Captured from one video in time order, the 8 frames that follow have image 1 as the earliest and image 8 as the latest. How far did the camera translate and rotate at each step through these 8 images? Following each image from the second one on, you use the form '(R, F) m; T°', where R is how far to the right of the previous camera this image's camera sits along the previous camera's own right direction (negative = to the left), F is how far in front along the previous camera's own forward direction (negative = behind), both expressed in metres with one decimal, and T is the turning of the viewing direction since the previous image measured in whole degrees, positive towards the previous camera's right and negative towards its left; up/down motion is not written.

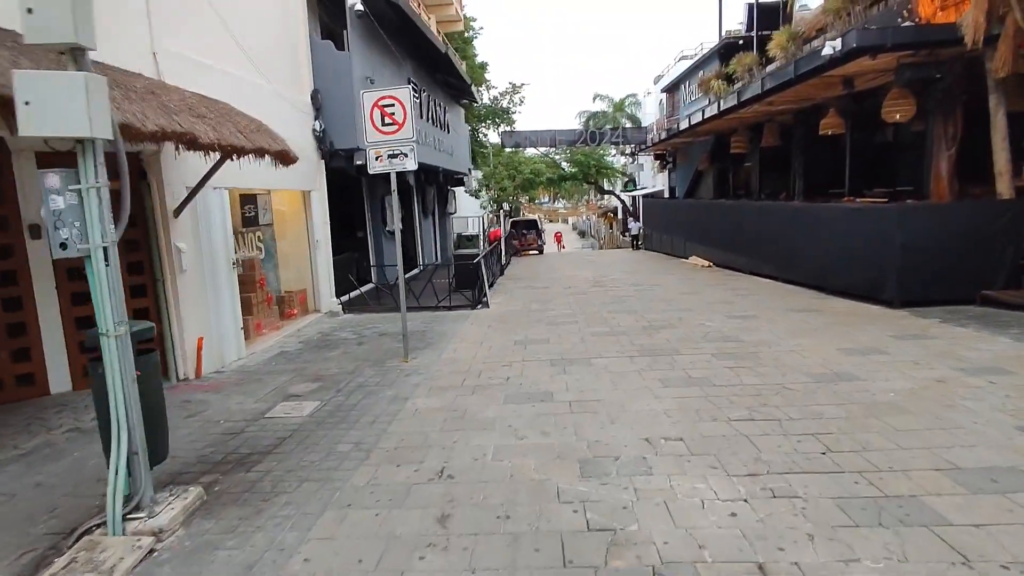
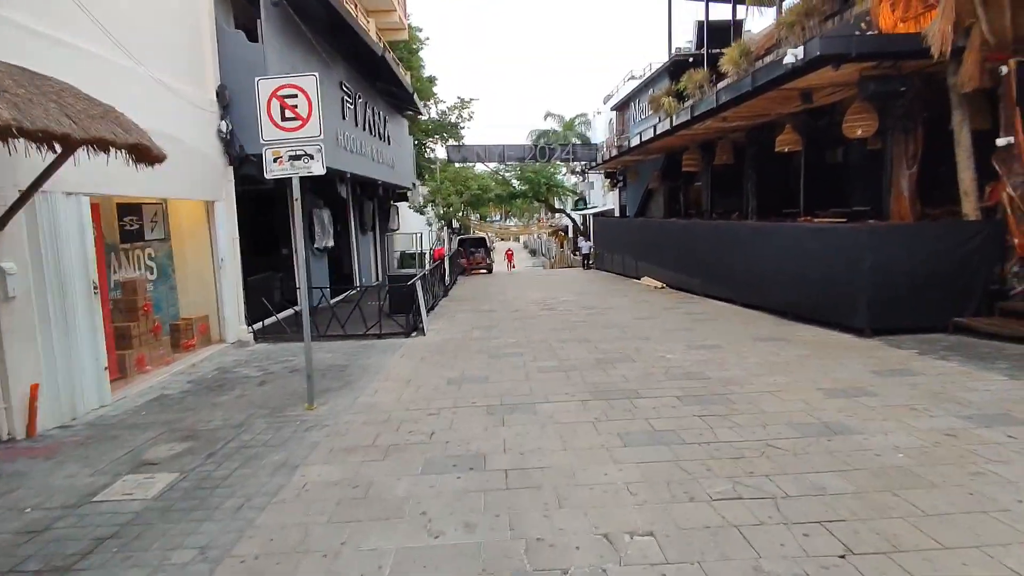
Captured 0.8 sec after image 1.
(+0.2, +1.0) m; +5°
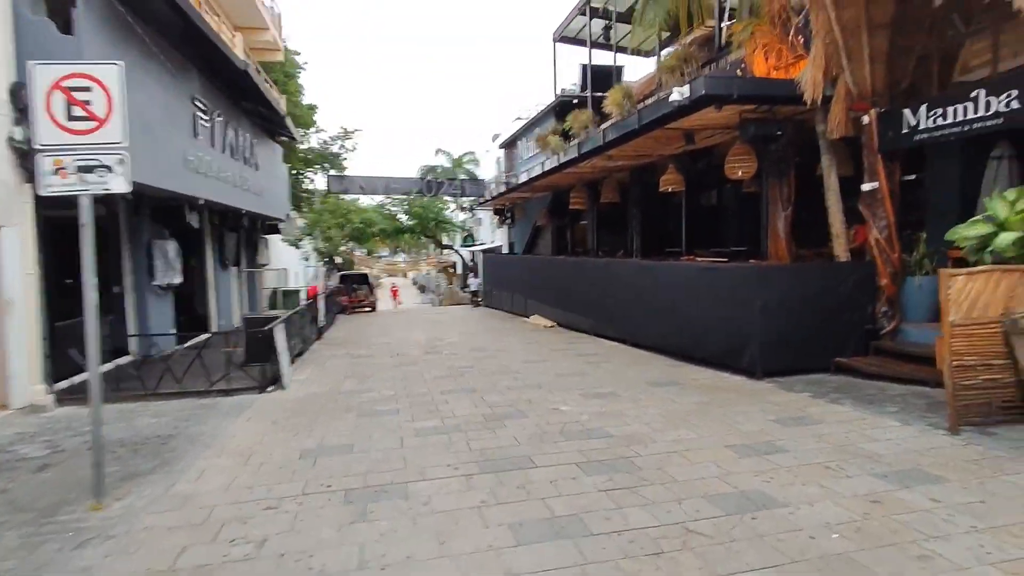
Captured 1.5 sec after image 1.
(+0.2, +0.9) m; +11°
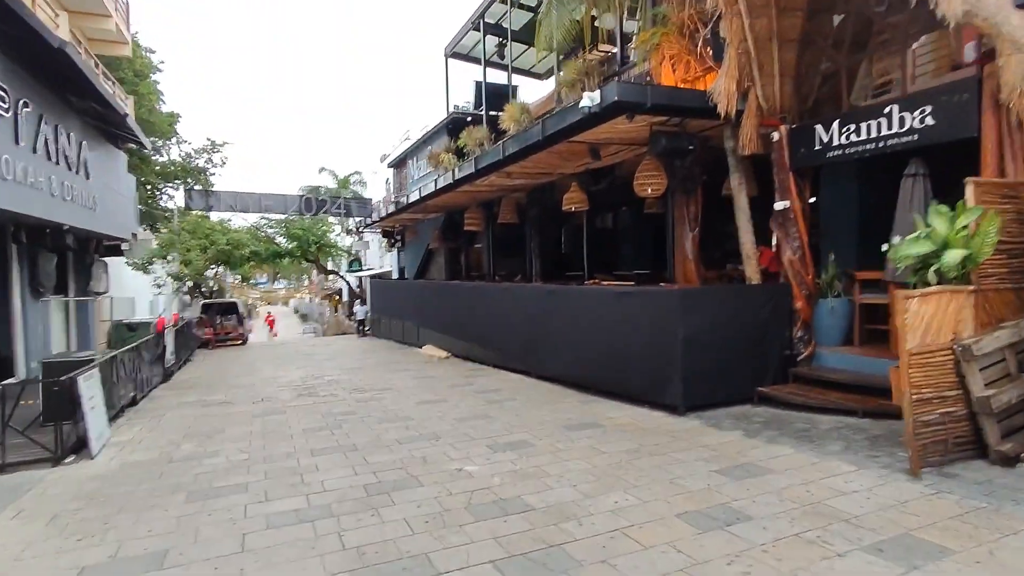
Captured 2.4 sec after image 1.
(0.0, +1.2) m; +11°
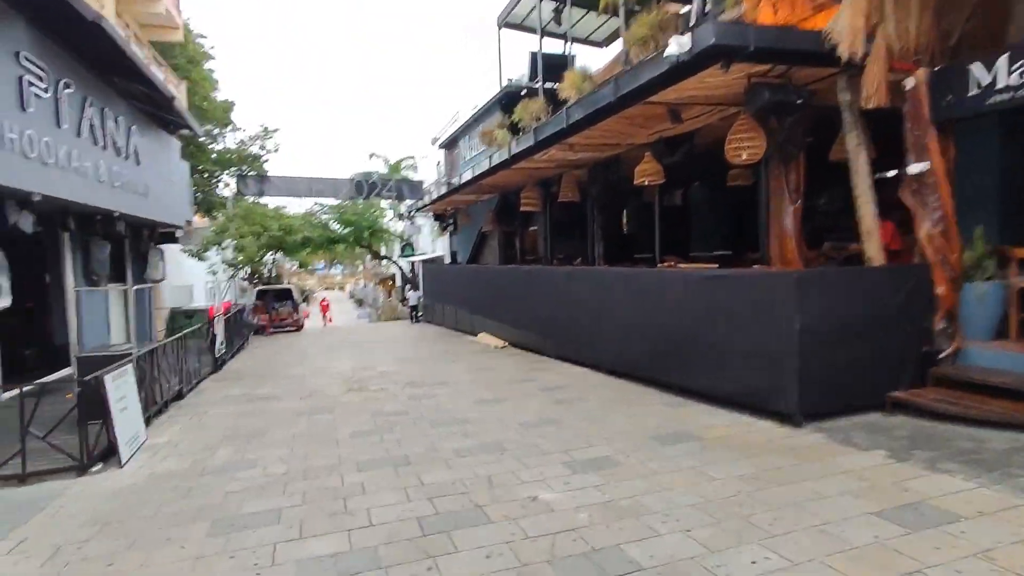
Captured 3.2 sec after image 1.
(-0.3, +1.0) m; -5°
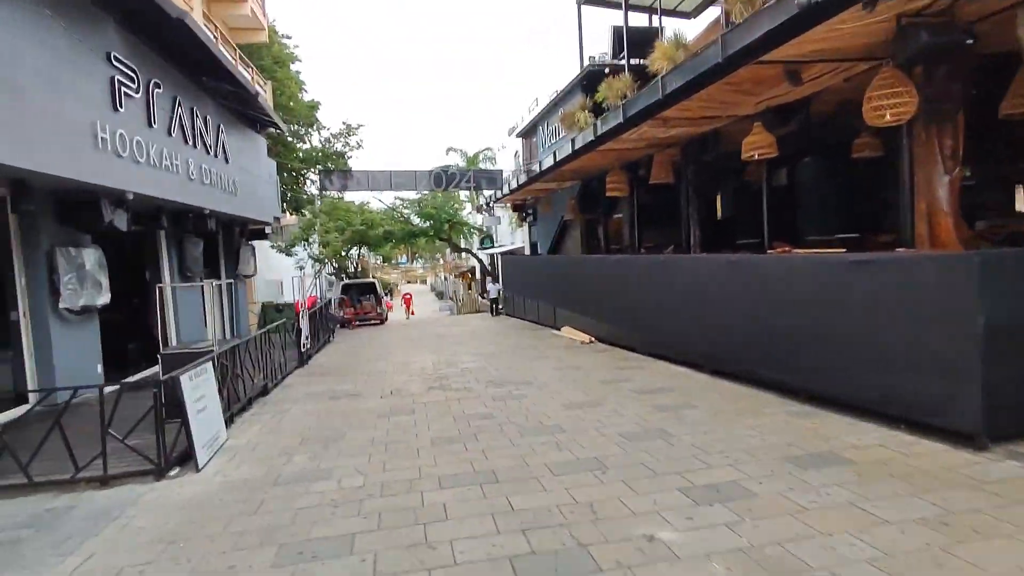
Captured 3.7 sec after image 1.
(-0.2, +0.7) m; -8°
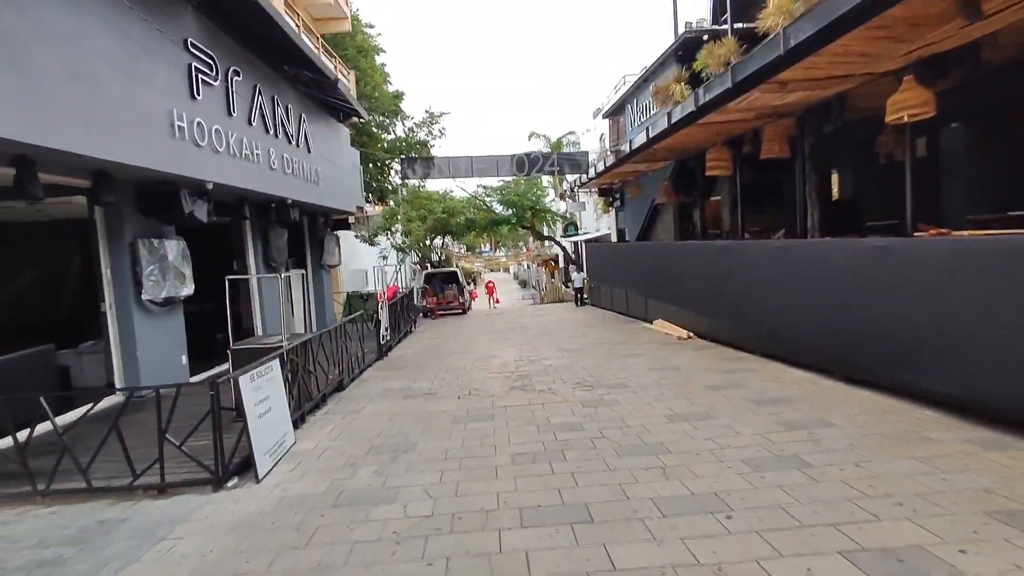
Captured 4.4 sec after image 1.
(-0.1, +0.9) m; -8°
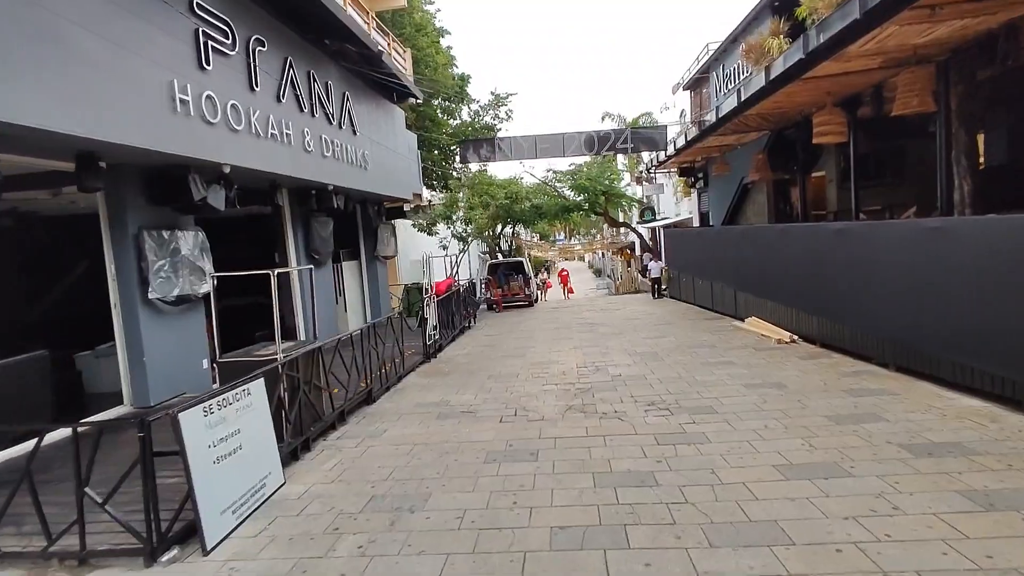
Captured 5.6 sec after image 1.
(+0.2, +1.5) m; -8°
